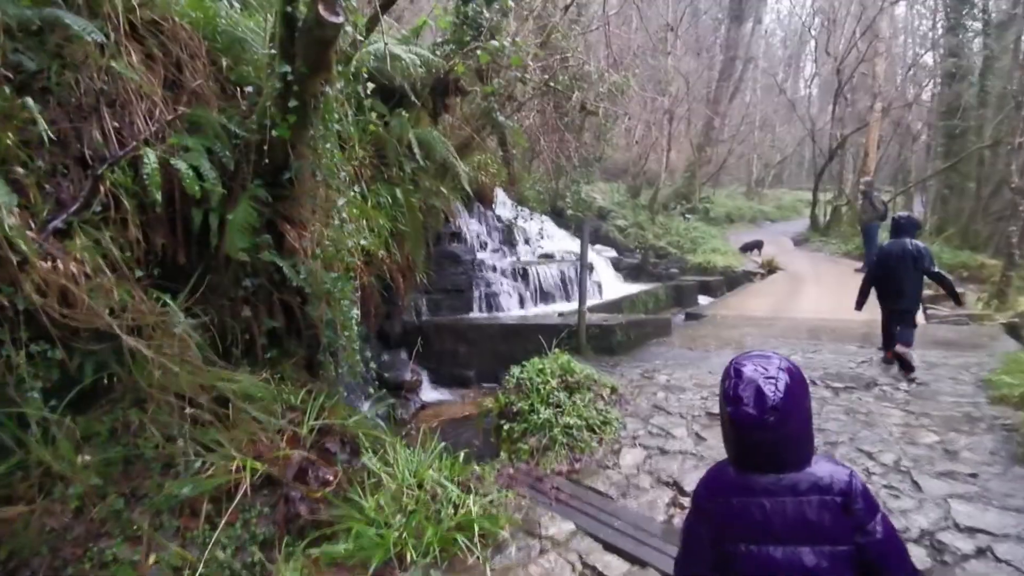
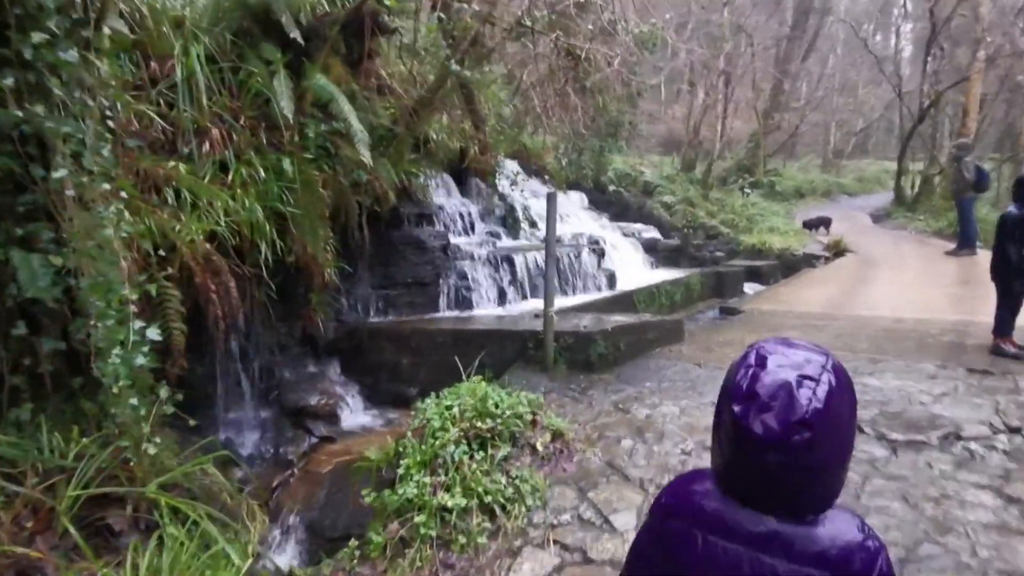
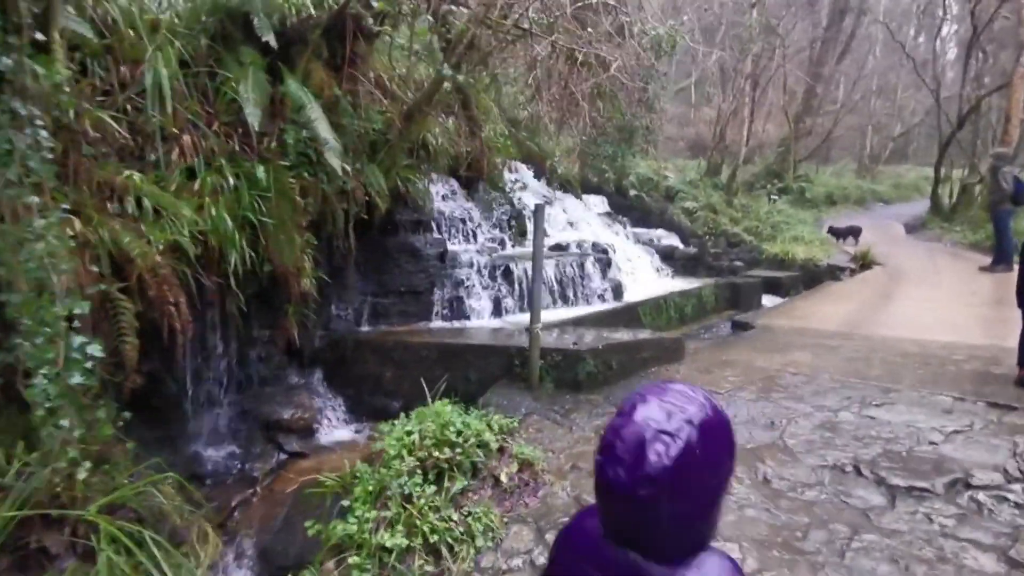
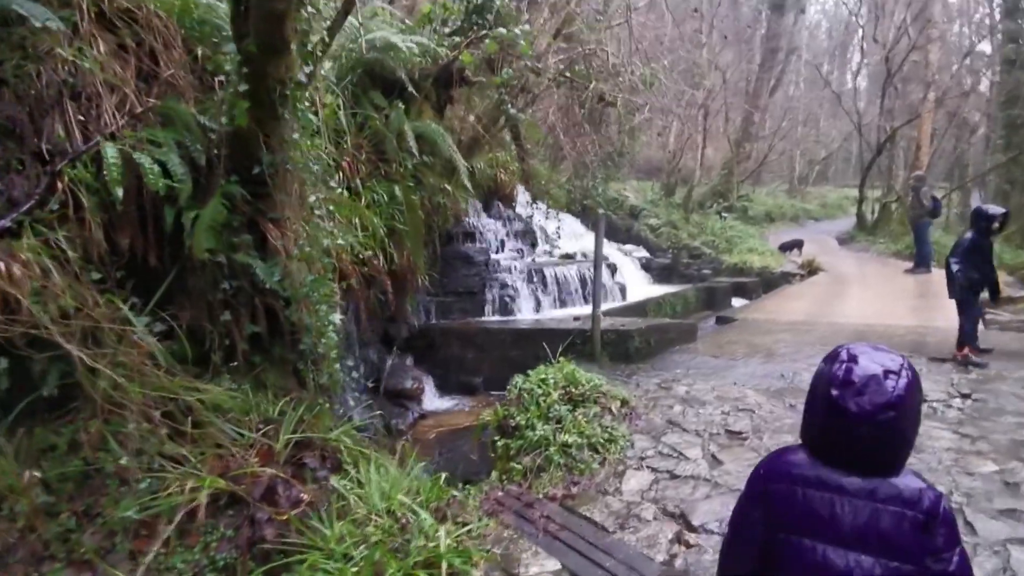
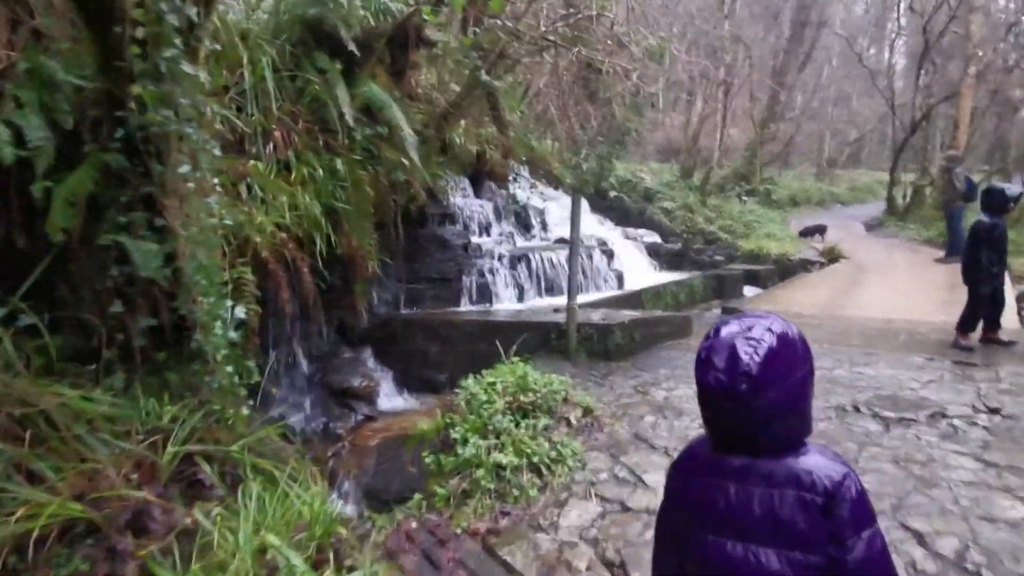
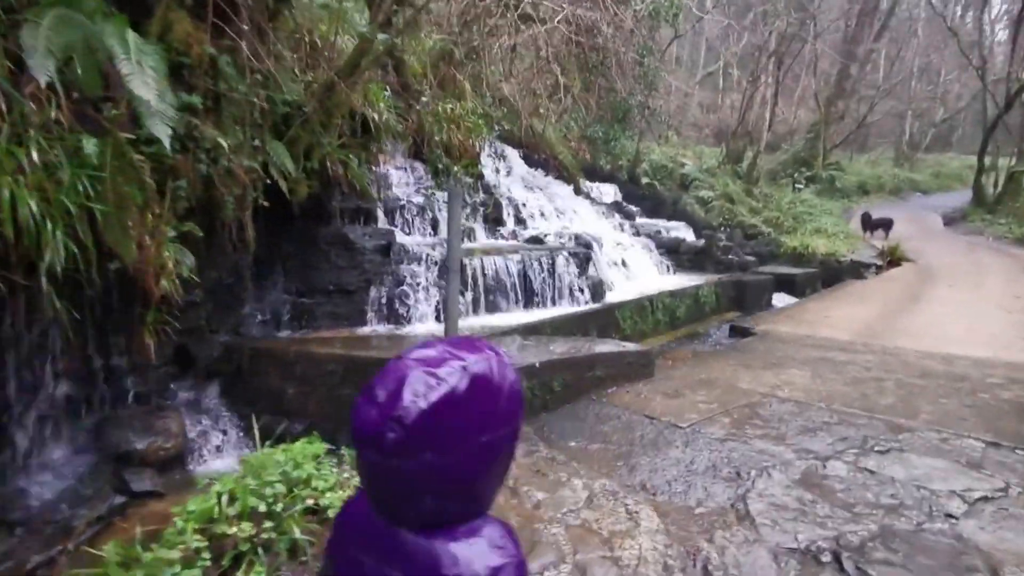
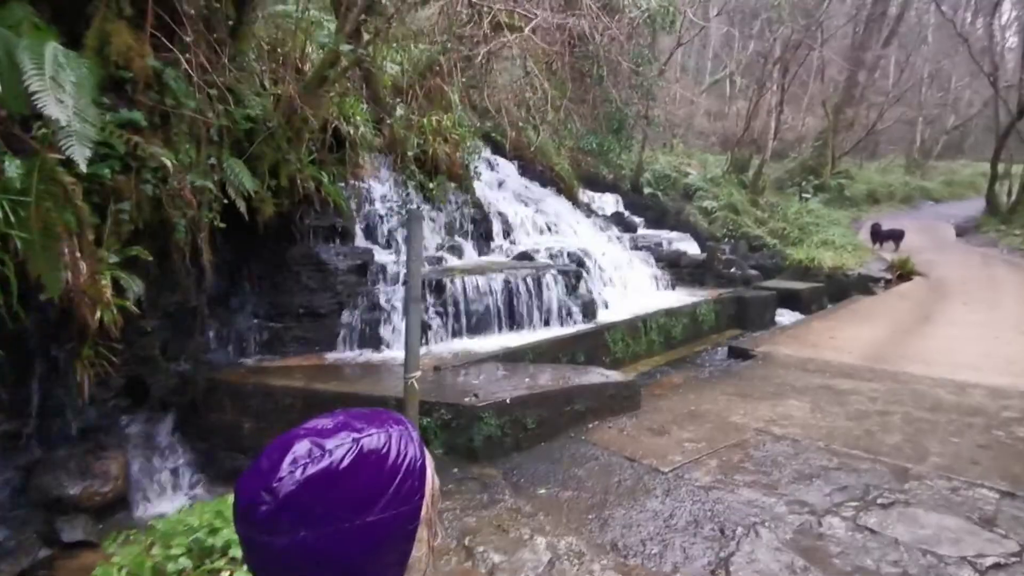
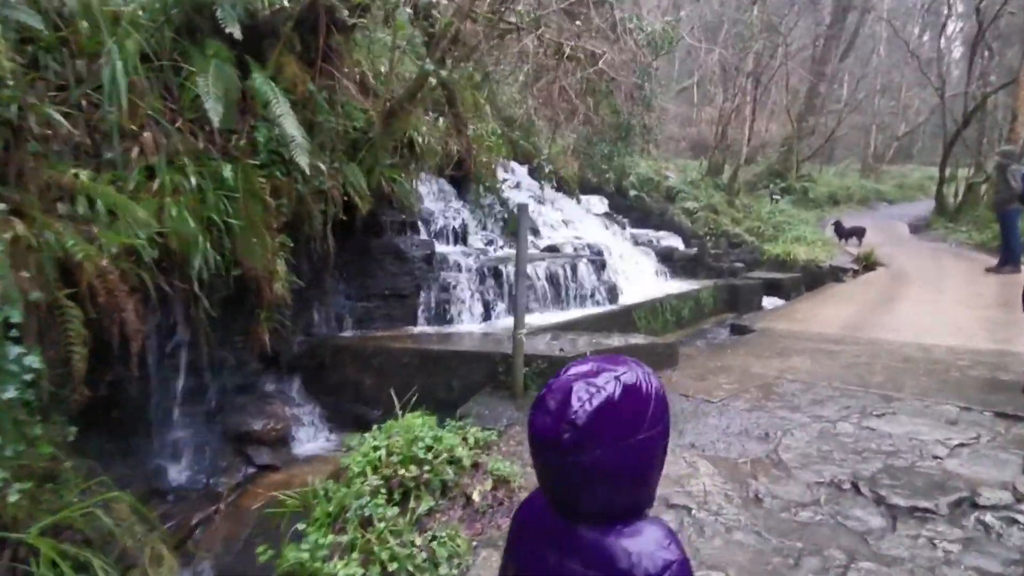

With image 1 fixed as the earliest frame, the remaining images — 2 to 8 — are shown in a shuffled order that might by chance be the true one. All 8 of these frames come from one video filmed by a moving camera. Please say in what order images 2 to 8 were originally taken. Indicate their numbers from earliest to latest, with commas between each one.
4, 5, 2, 3, 8, 6, 7
